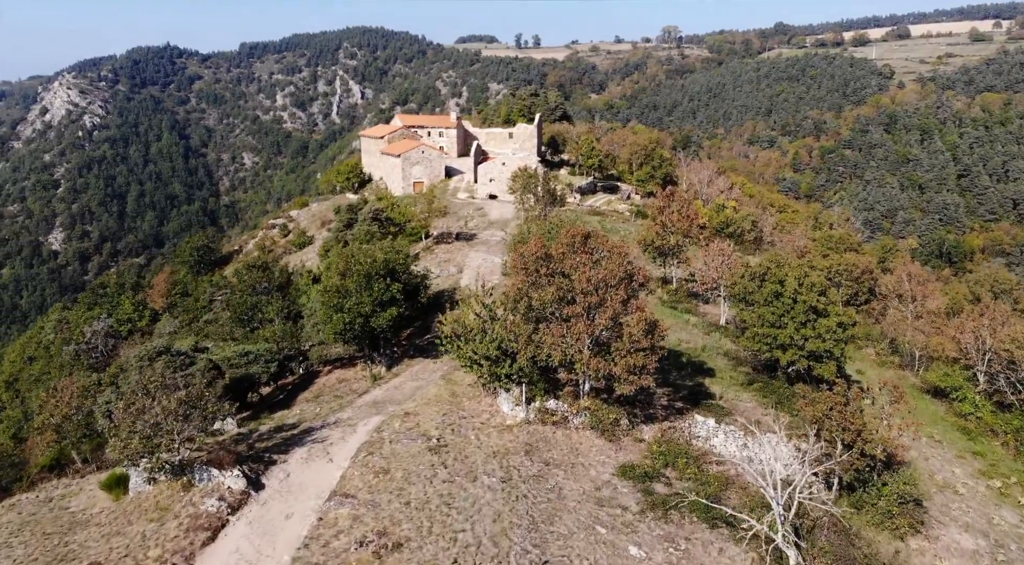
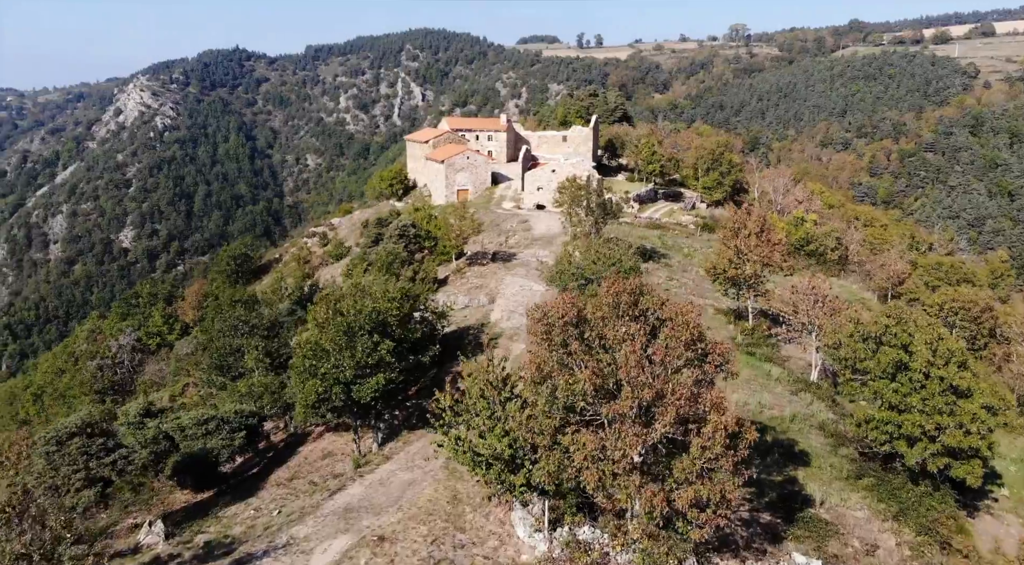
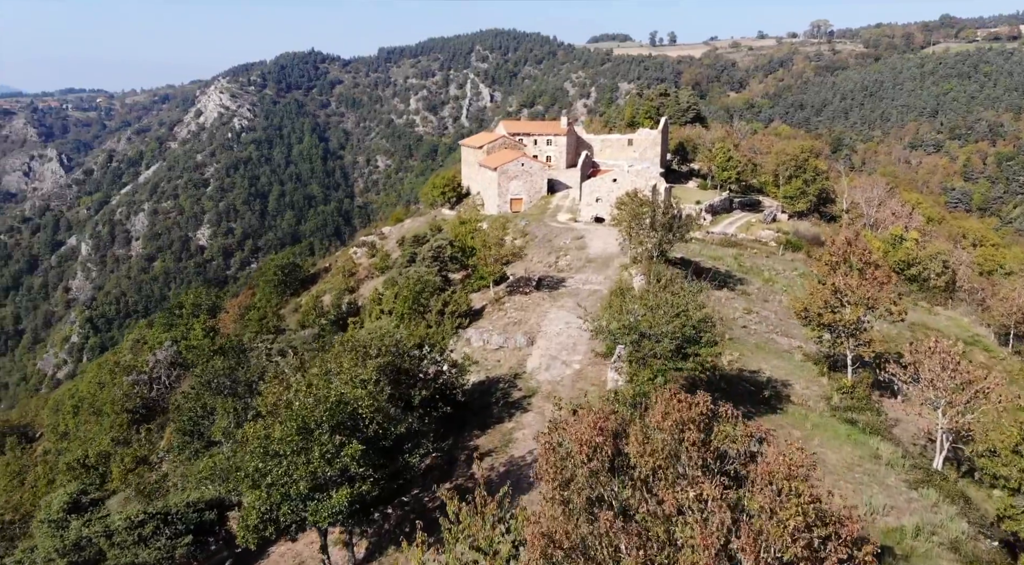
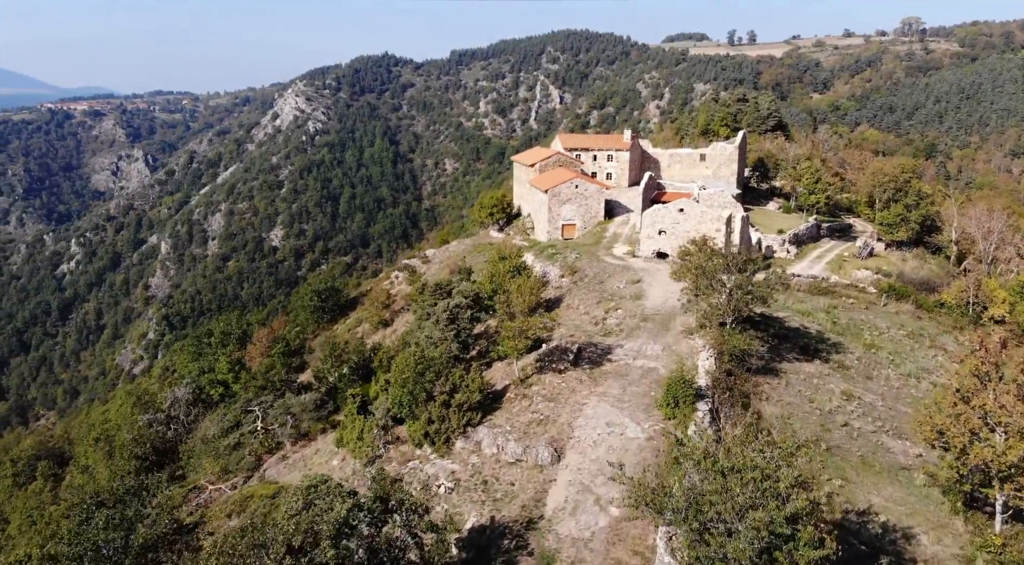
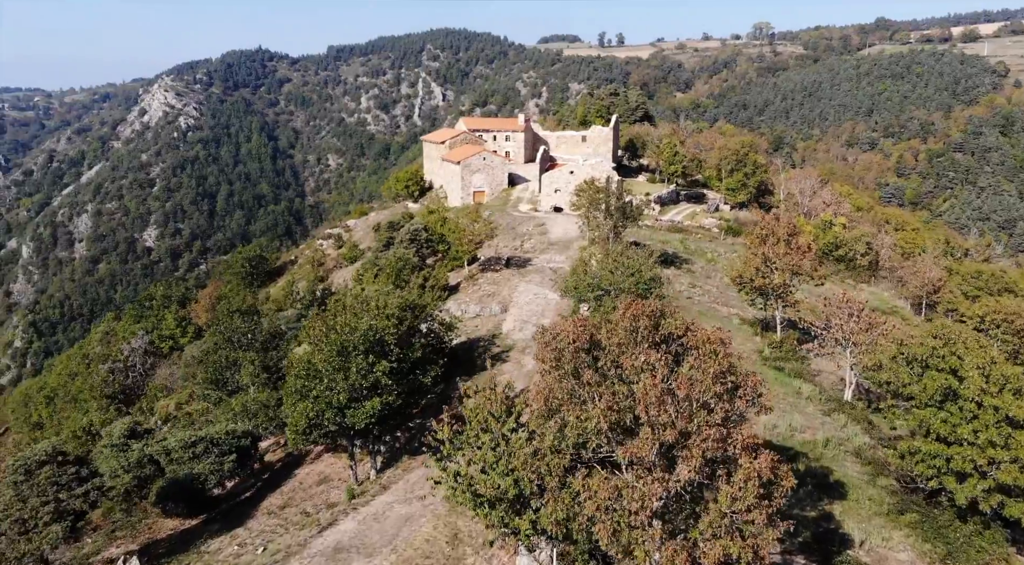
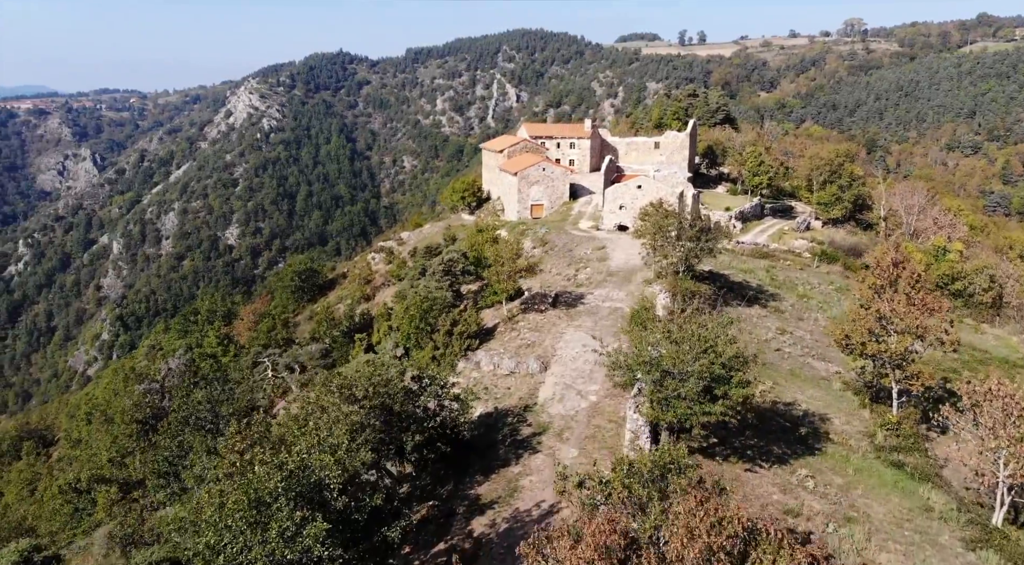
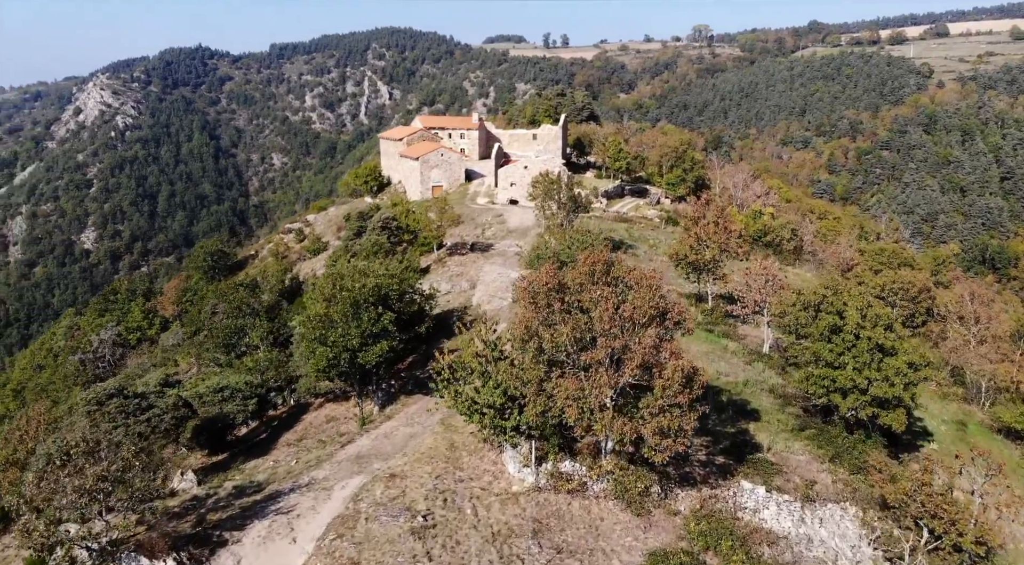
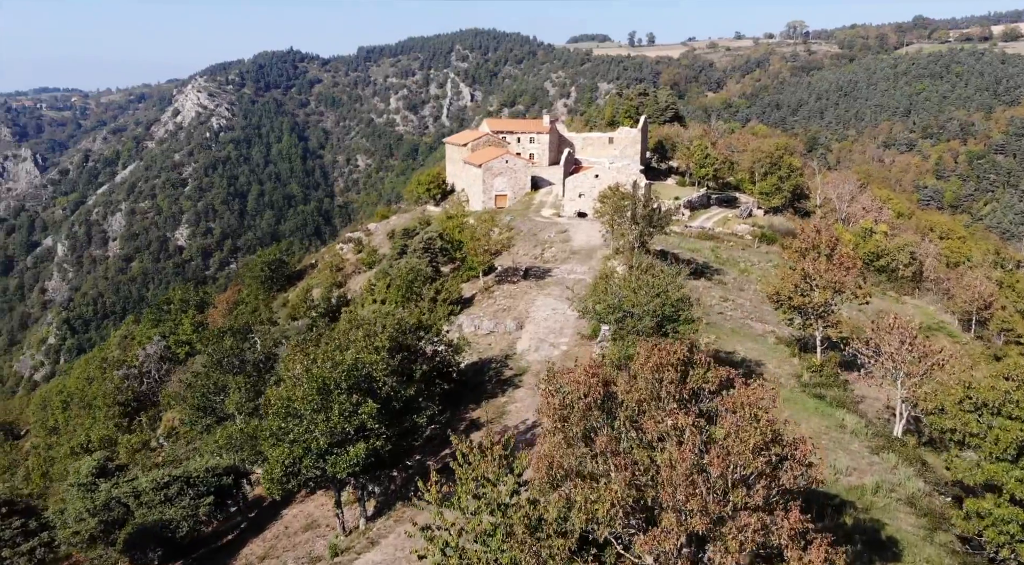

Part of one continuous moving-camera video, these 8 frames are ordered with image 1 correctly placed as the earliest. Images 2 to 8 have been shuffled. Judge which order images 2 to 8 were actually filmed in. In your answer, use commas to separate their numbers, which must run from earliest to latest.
7, 2, 5, 8, 3, 6, 4
